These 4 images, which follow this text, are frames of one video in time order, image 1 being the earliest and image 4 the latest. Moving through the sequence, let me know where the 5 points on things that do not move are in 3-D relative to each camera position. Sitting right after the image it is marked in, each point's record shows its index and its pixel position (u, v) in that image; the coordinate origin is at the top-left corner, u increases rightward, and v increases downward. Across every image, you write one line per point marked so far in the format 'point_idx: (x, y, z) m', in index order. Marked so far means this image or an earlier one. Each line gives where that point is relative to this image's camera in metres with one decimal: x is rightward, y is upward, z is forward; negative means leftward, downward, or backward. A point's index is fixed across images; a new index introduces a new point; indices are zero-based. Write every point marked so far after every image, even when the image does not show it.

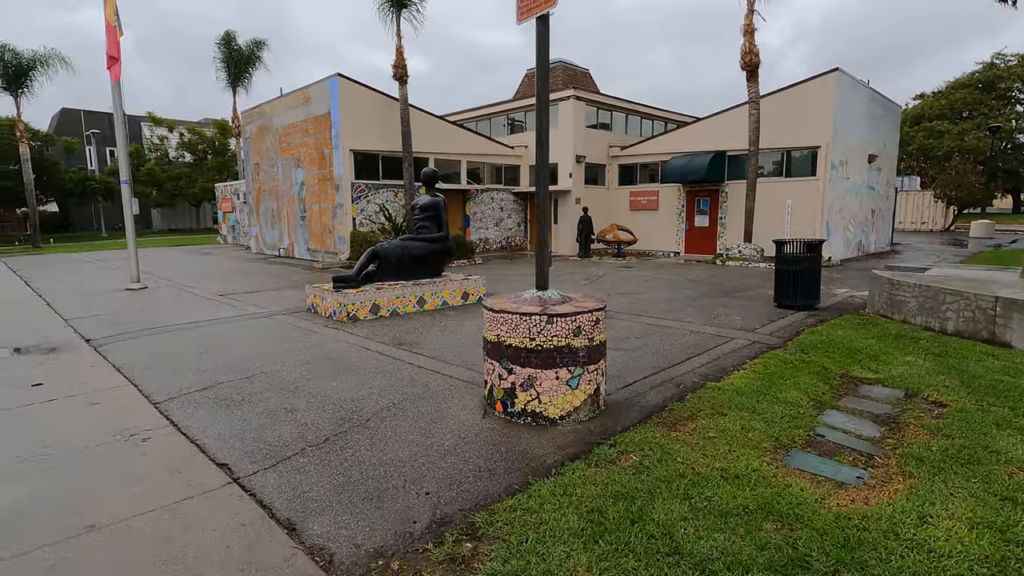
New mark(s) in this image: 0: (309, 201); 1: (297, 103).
0: (-6.3, +2.7, +16.6) m
1: (-6.7, +5.7, +16.7) m
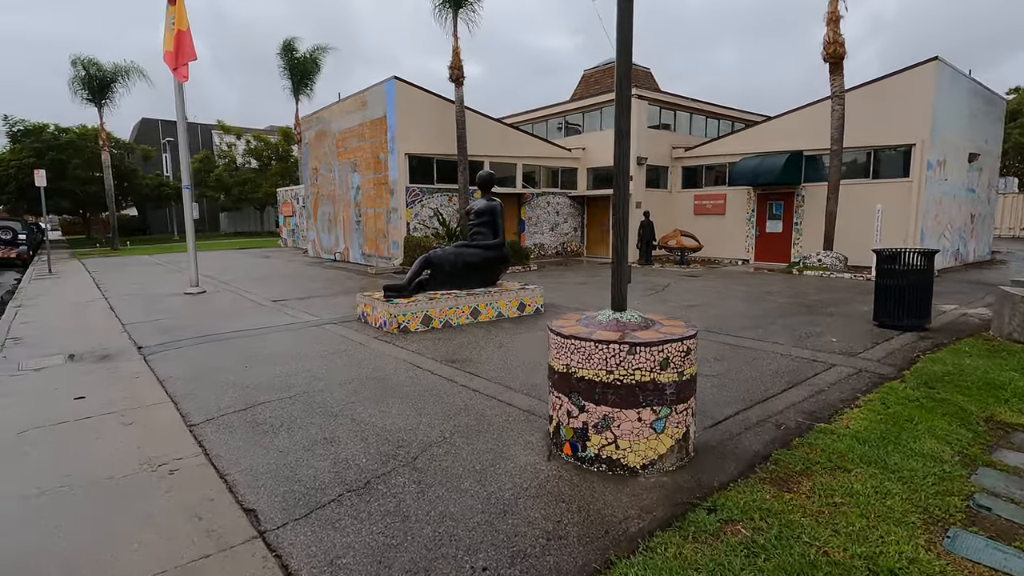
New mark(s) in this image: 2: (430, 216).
0: (-4.5, +2.6, +16.6) m
1: (-4.9, +5.6, +16.7) m
2: (-2.4, +2.1, +15.7) m
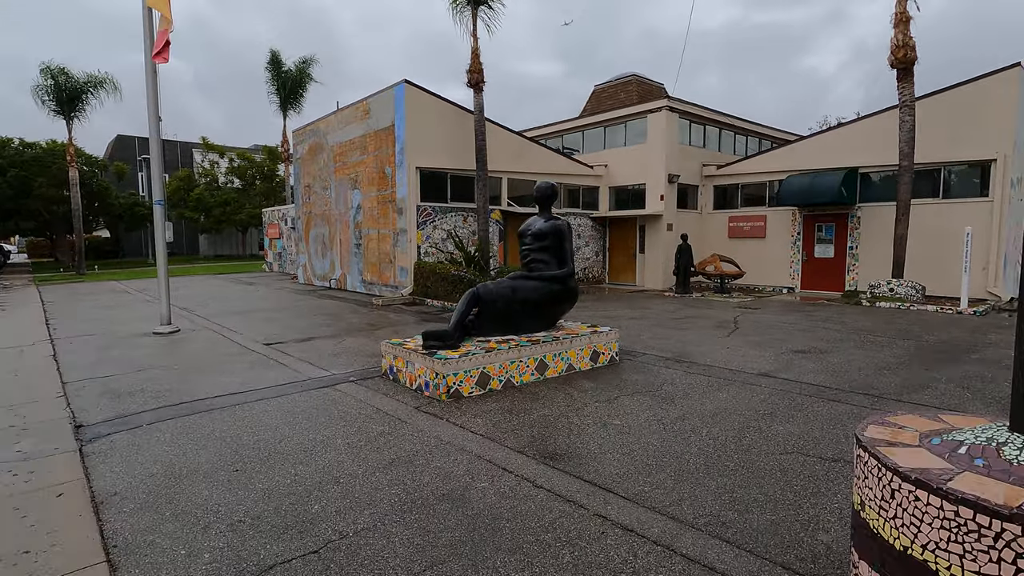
0: (-4.0, +1.7, +14.6) m
1: (-4.3, +4.7, +14.8) m
2: (-1.8, +1.3, +13.8) m
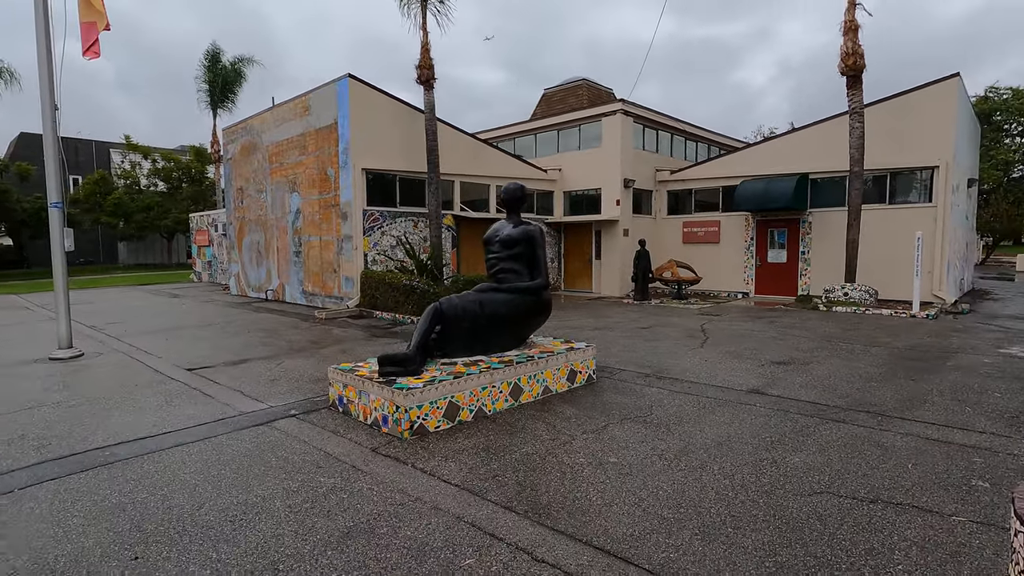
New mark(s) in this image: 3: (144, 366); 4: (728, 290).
0: (-5.1, +1.4, +13.4) m
1: (-5.6, +4.4, +13.7) m
2: (-2.9, +1.0, +12.8) m
3: (-5.0, -1.1, +7.2) m
4: (+6.3, -0.1, +15.5) m
